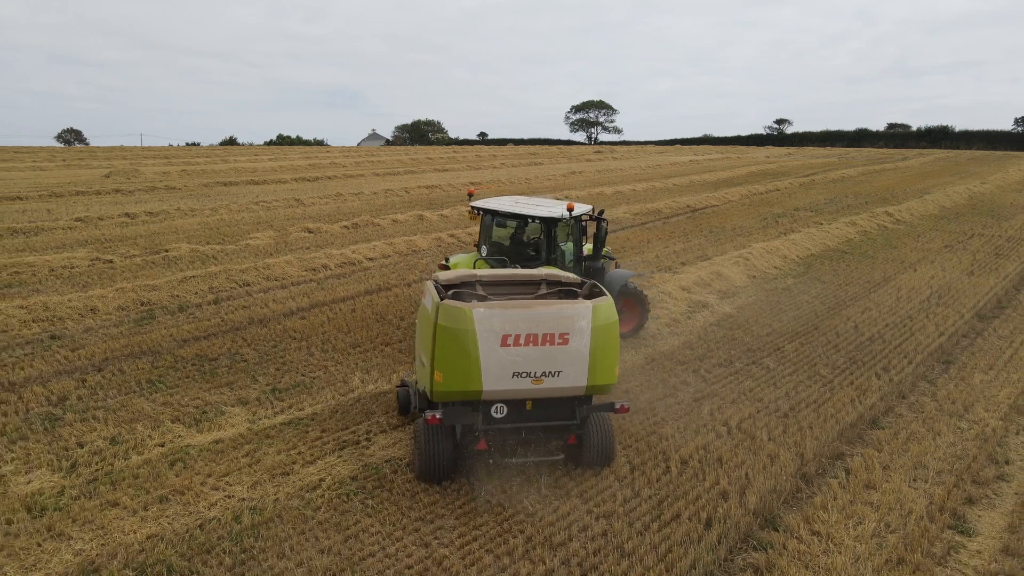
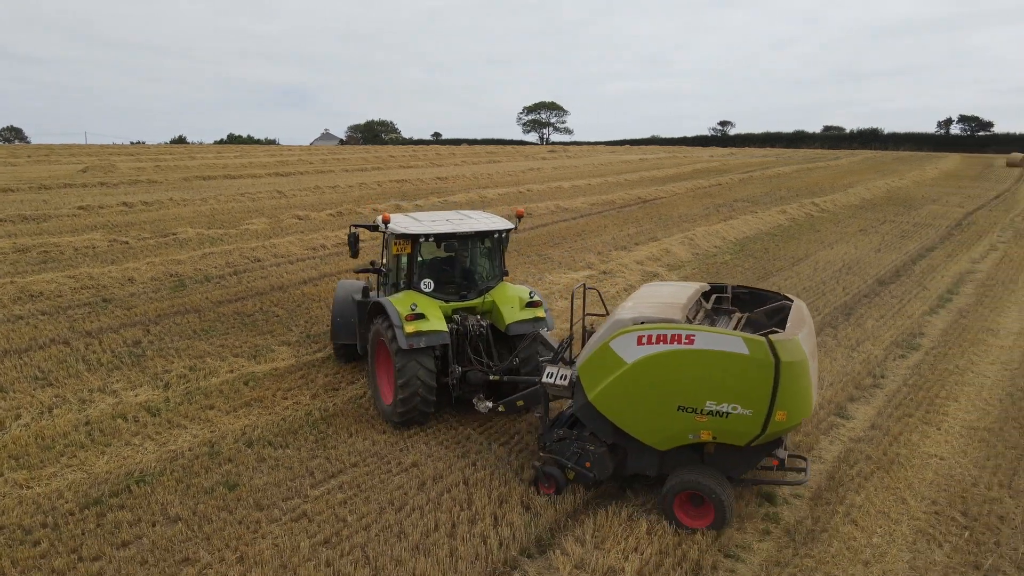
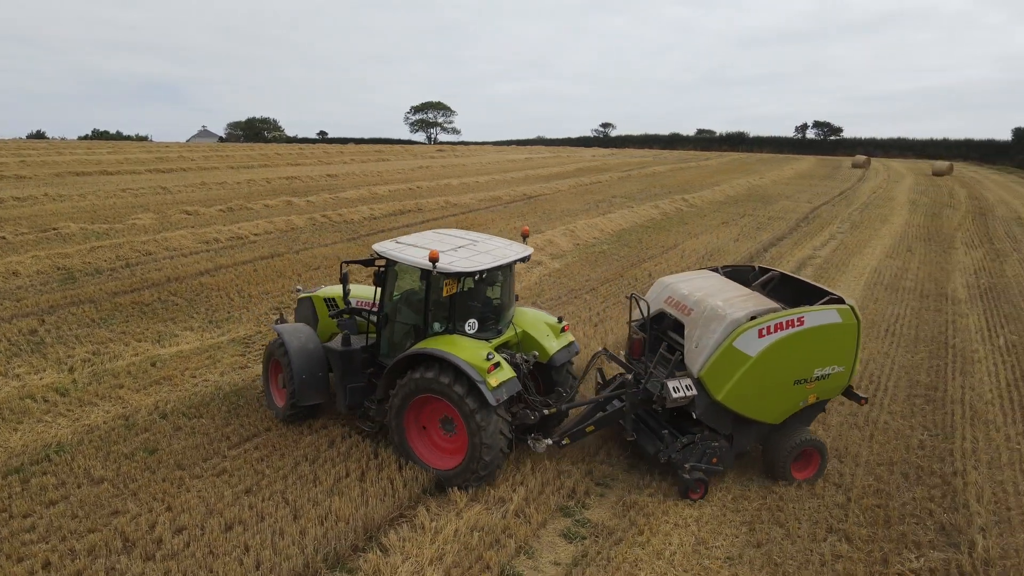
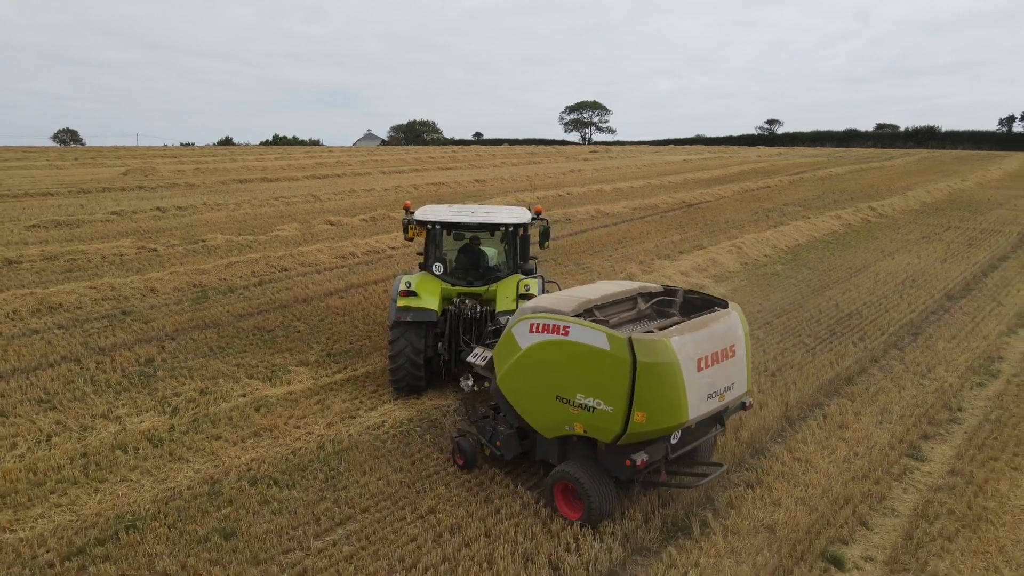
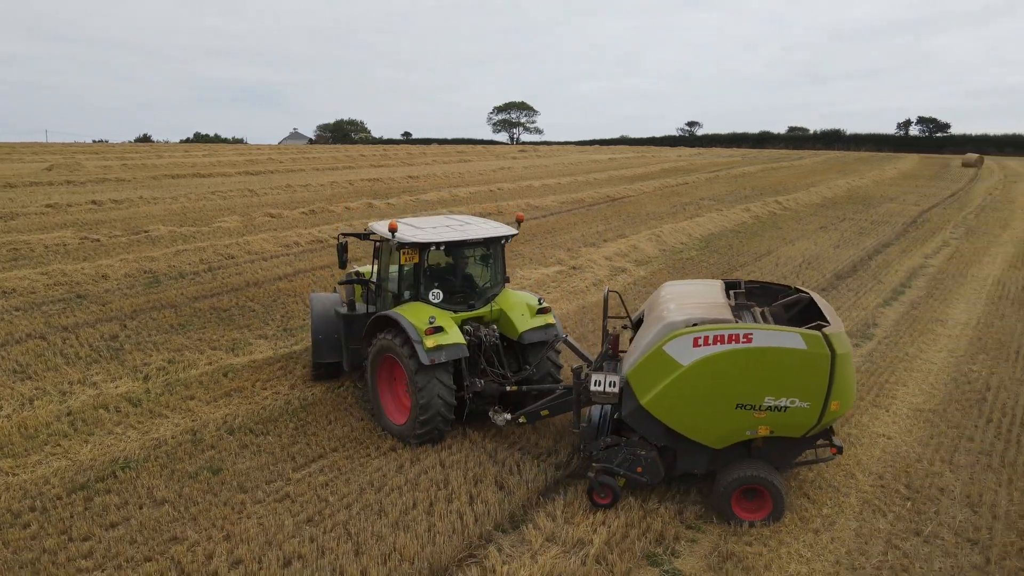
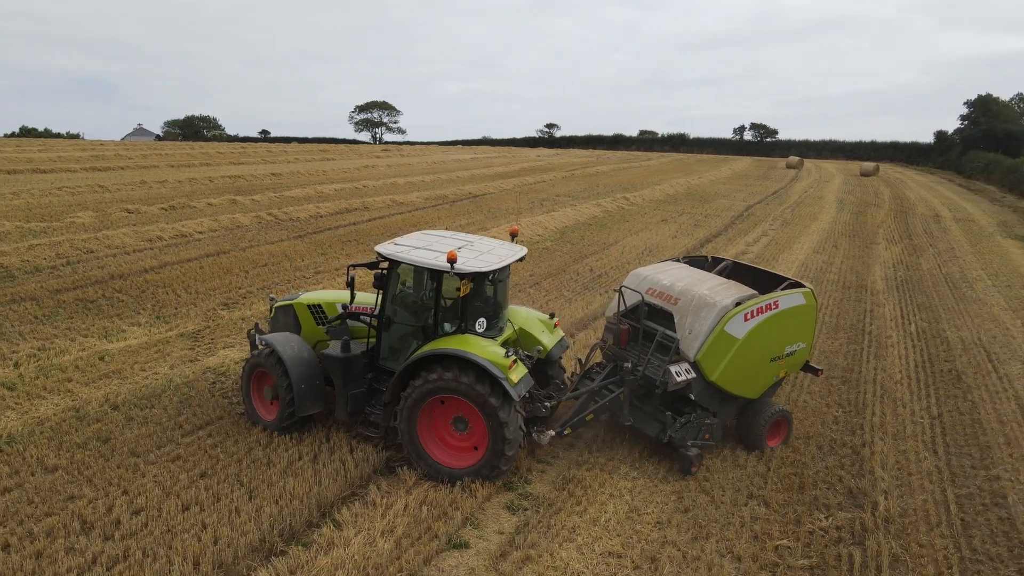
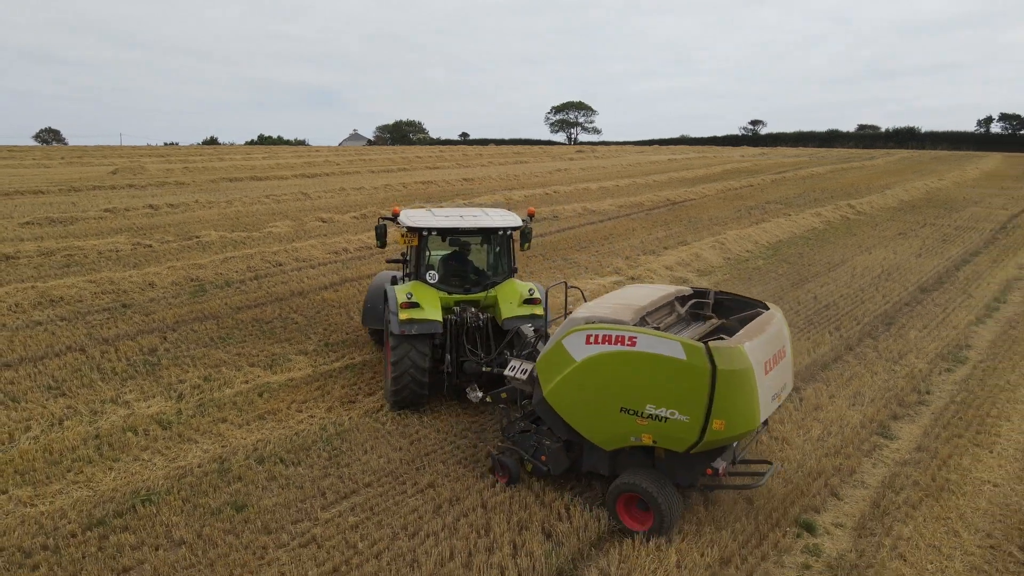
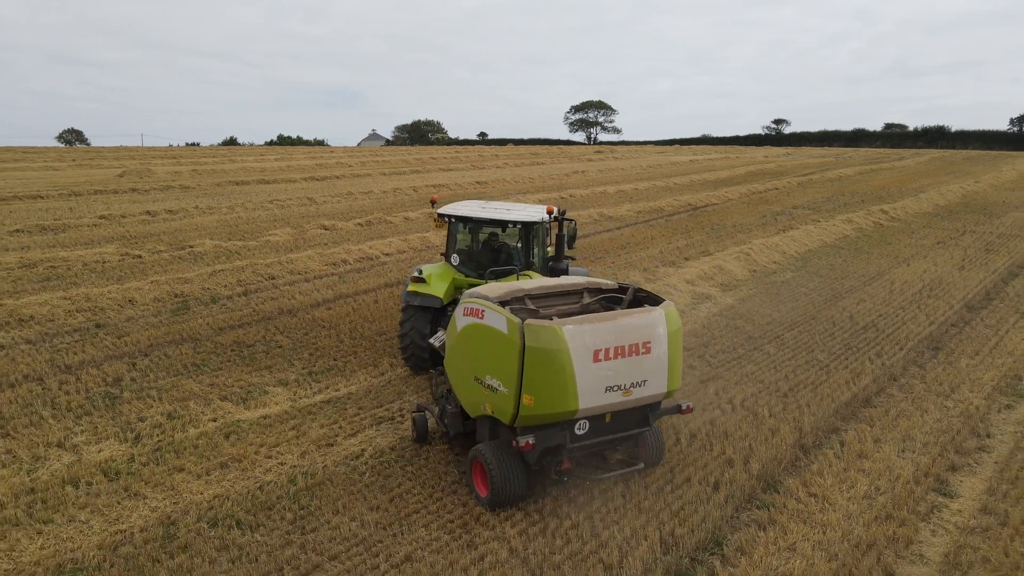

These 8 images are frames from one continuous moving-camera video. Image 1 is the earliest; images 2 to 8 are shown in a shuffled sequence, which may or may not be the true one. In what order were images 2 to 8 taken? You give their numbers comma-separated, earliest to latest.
8, 4, 7, 2, 5, 3, 6
